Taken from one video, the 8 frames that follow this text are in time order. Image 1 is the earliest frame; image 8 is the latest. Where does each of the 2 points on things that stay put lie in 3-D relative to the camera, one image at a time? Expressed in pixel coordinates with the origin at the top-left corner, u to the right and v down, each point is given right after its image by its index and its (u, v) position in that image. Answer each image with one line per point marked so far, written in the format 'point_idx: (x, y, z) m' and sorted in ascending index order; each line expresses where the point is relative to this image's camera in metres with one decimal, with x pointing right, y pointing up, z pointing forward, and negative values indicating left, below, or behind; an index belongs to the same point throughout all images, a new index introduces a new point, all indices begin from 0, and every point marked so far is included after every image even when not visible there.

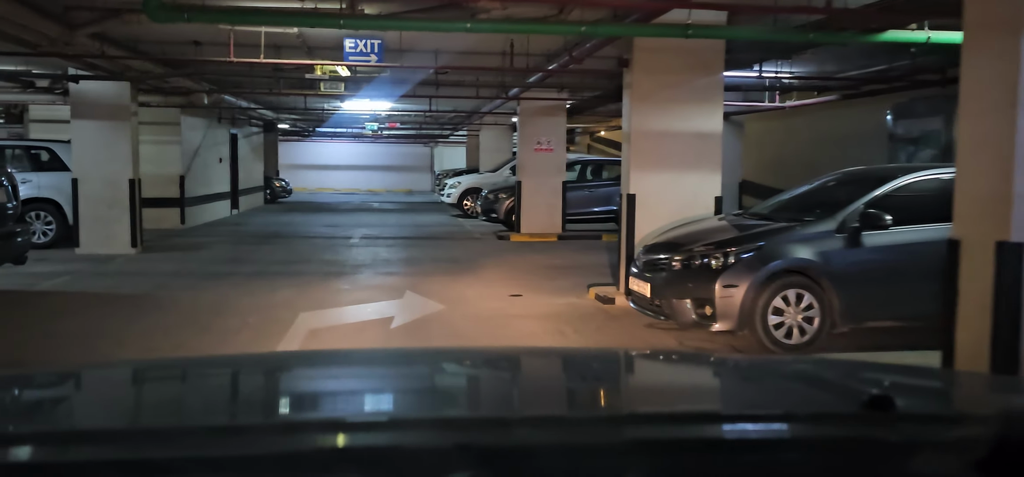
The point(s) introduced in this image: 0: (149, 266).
0: (-5.1, -0.4, +11.4) m
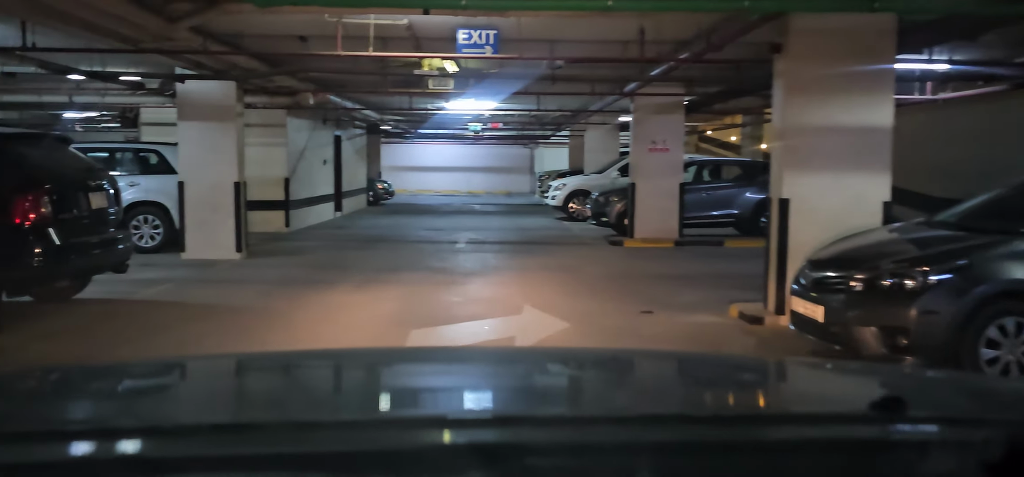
0: (-3.5, -0.5, +10.9) m
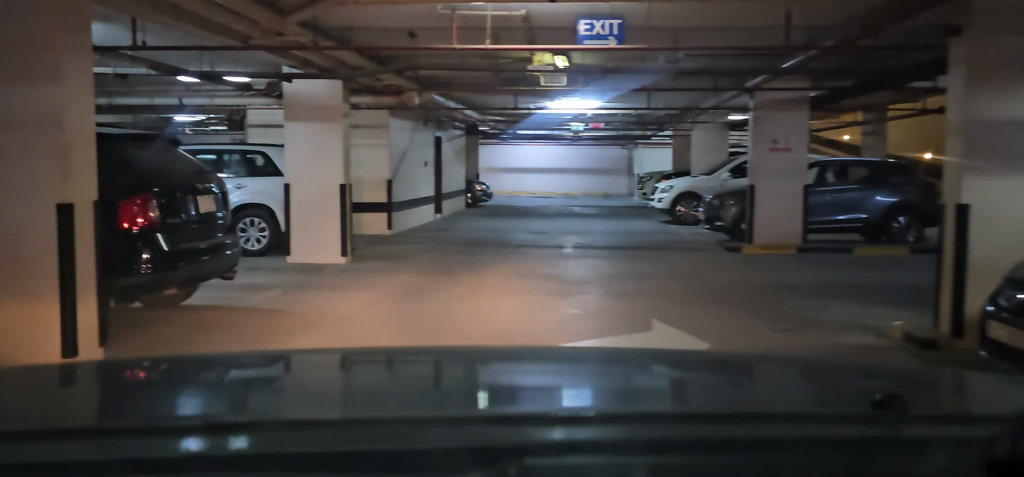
0: (-2.0, -0.5, +10.5) m
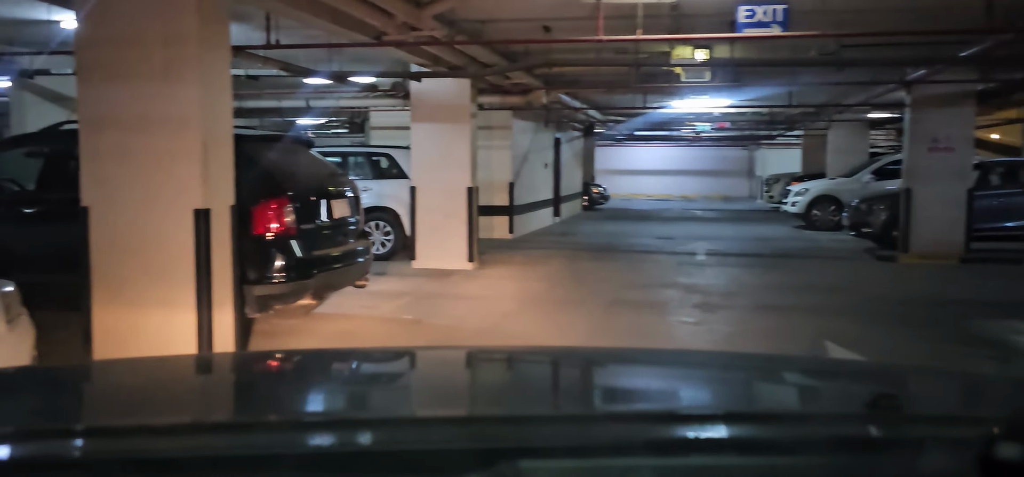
0: (-0.3, -0.6, +10.0) m
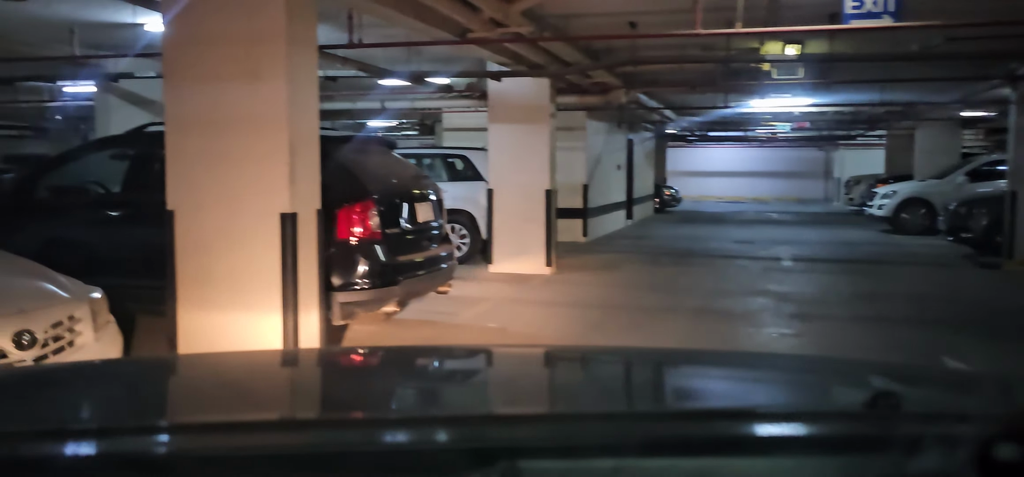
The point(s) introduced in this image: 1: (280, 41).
0: (+0.6, -0.7, +9.7) m
1: (-1.4, +1.2, +5.0) m
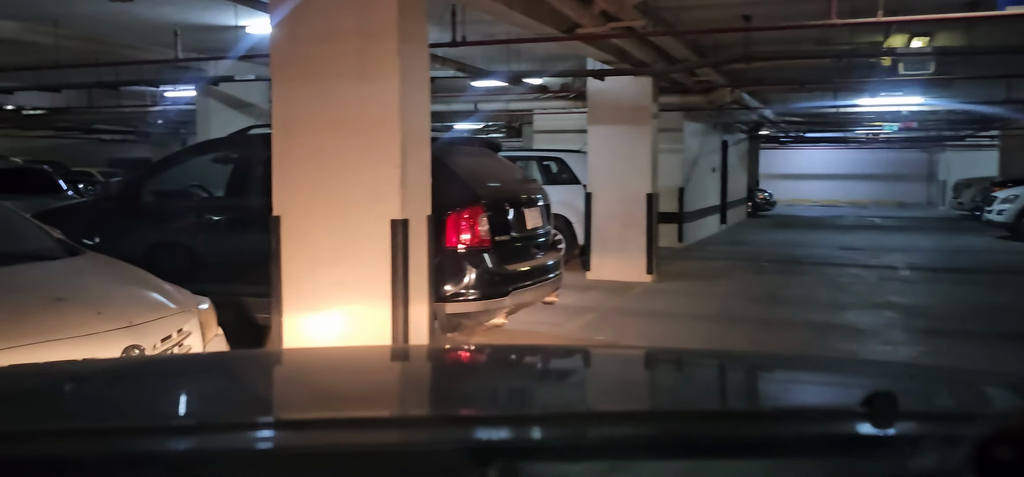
0: (+1.8, -0.7, +9.2) m
1: (-0.7, +1.1, +4.7) m
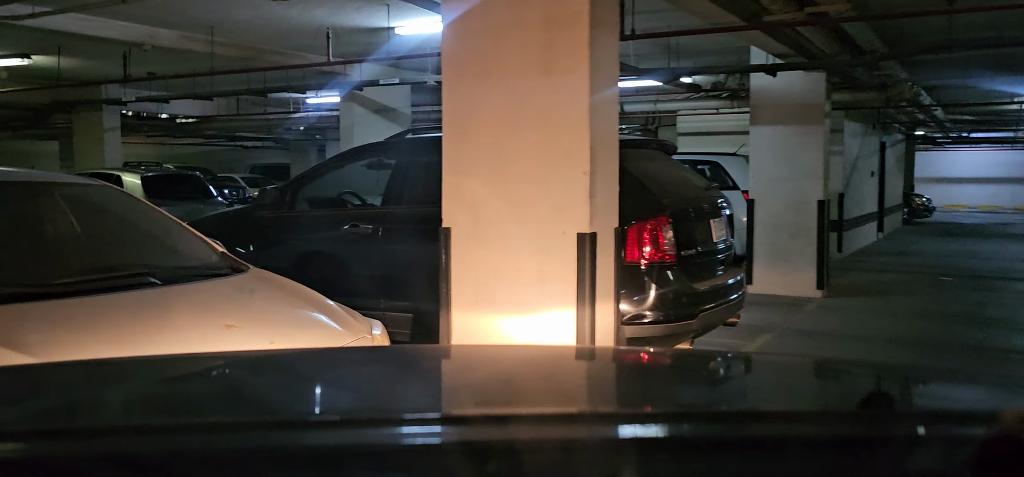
0: (+3.4, -0.9, +8.2) m
1: (+0.3, +1.1, +4.1) m
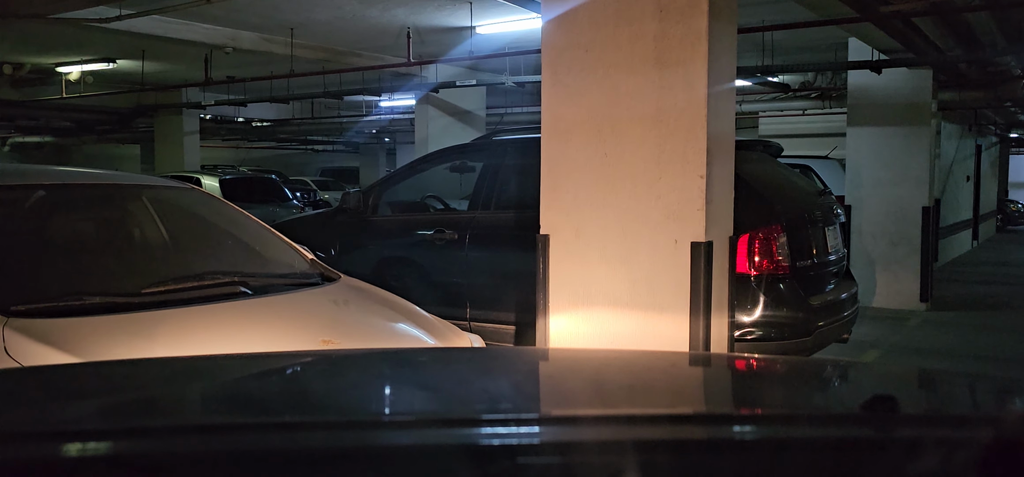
0: (+4.2, -1.0, +7.5) m
1: (+0.9, +1.0, +3.7) m
